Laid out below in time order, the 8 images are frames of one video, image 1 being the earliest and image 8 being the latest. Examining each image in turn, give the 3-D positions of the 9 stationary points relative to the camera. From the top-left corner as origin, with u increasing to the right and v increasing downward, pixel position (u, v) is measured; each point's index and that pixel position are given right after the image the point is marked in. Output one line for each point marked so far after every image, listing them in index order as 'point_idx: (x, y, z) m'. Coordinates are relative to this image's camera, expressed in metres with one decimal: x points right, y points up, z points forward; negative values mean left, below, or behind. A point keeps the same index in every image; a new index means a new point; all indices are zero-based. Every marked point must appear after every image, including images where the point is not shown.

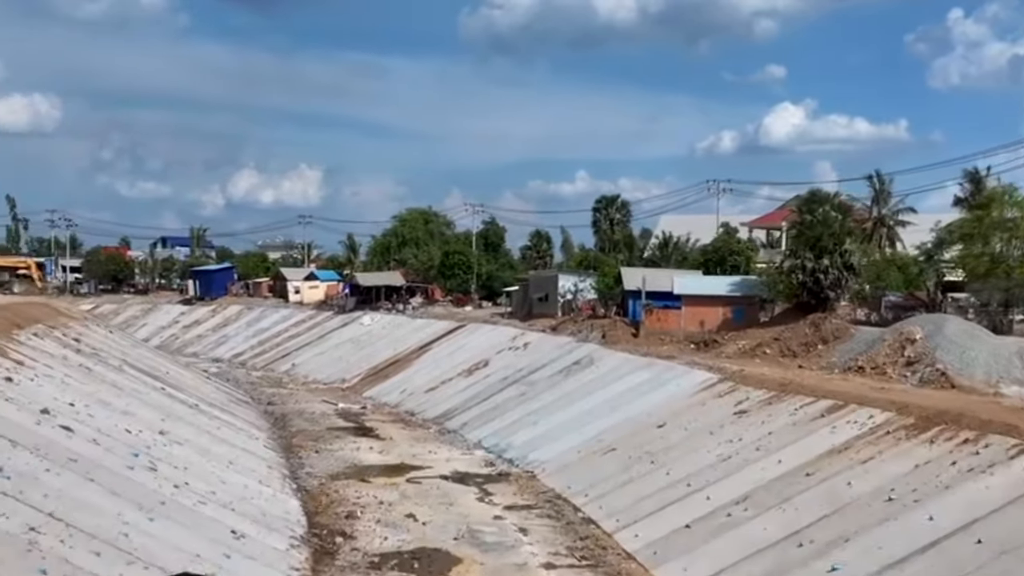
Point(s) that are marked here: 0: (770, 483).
0: (+4.0, -3.1, +19.8) m
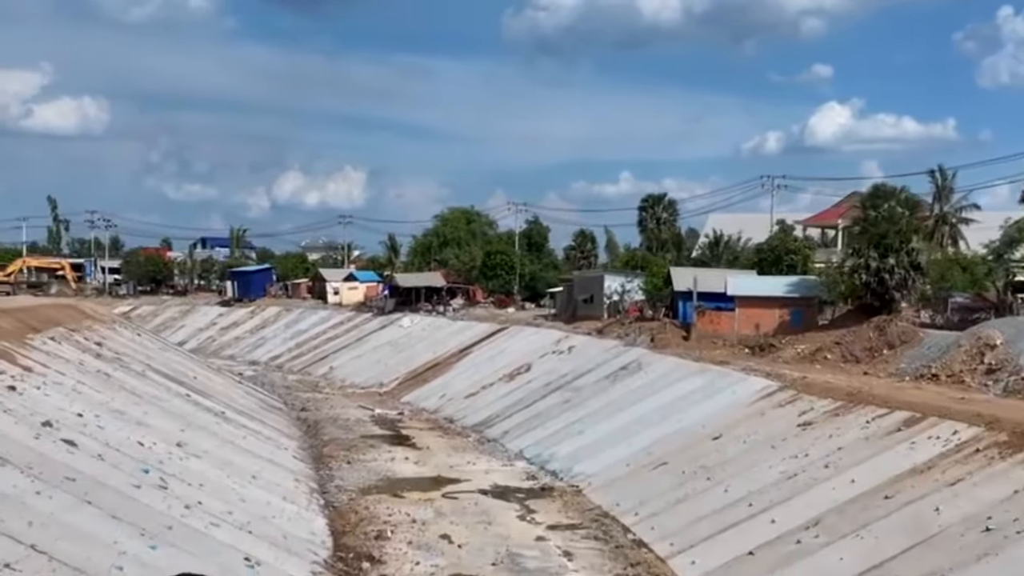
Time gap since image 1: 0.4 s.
0: (+4.7, -3.1, +17.8) m
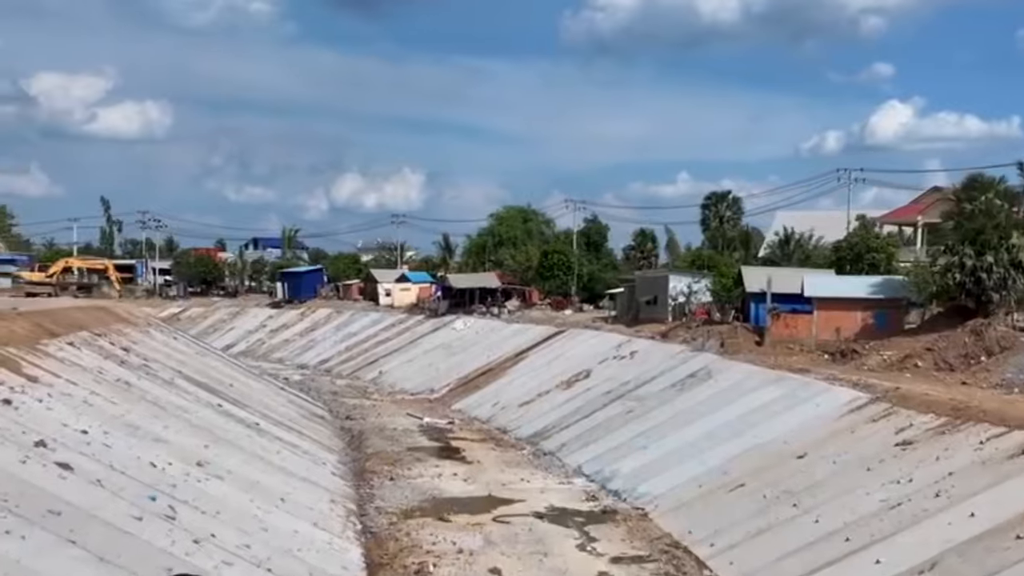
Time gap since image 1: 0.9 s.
0: (+5.4, -3.1, +15.0) m
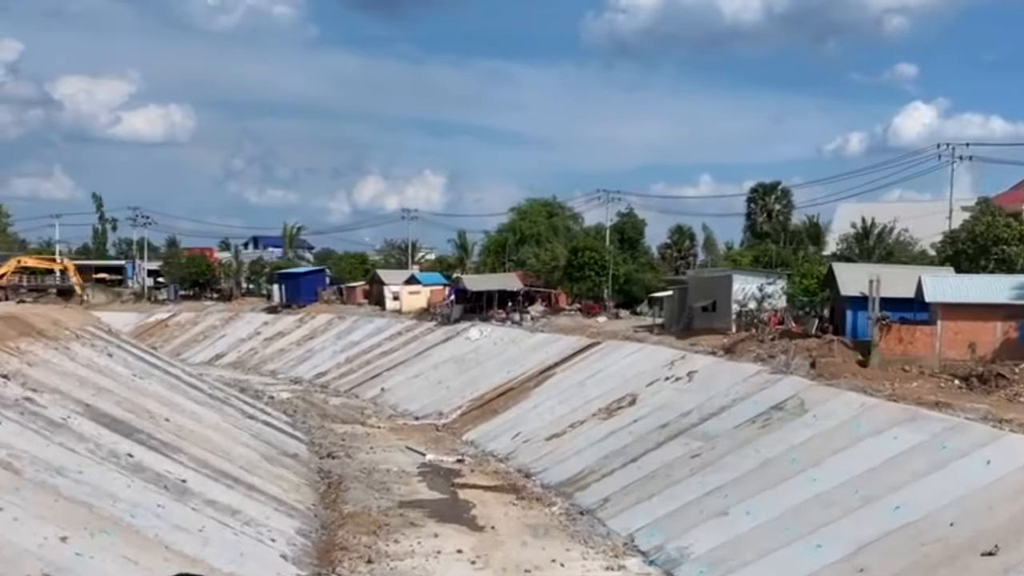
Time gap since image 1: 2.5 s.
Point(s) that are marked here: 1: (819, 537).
0: (+5.6, -3.1, +7.1) m
1: (+4.2, -3.4, +17.2) m
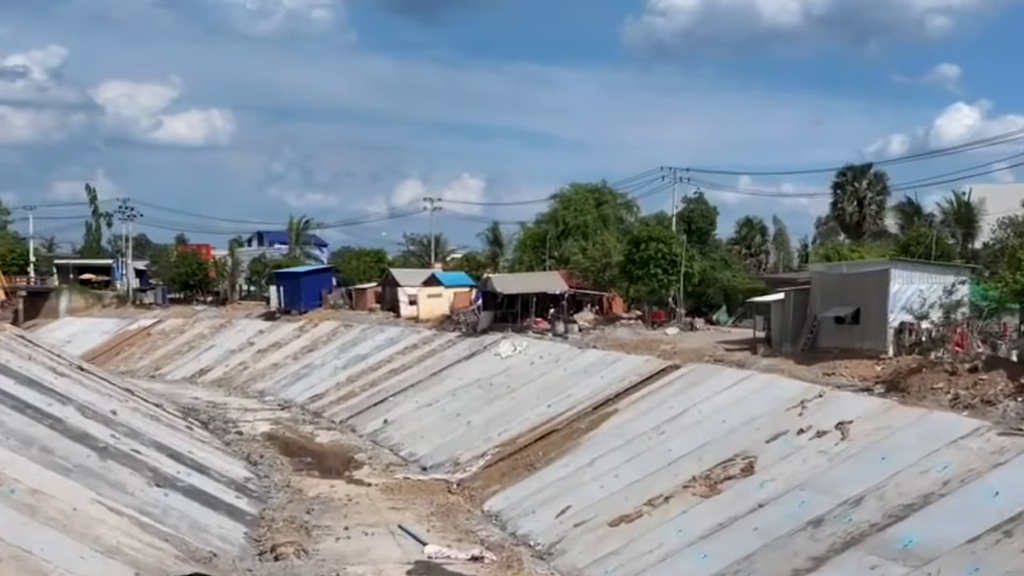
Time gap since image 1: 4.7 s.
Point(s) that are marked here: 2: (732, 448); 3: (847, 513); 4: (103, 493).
0: (+5.6, -3.0, -3.7) m
1: (+4.5, -3.4, +6.4) m
2: (+3.5, -2.5, +20.0) m
3: (+4.1, -2.7, +15.4) m
4: (-5.9, -2.9, +18.3) m
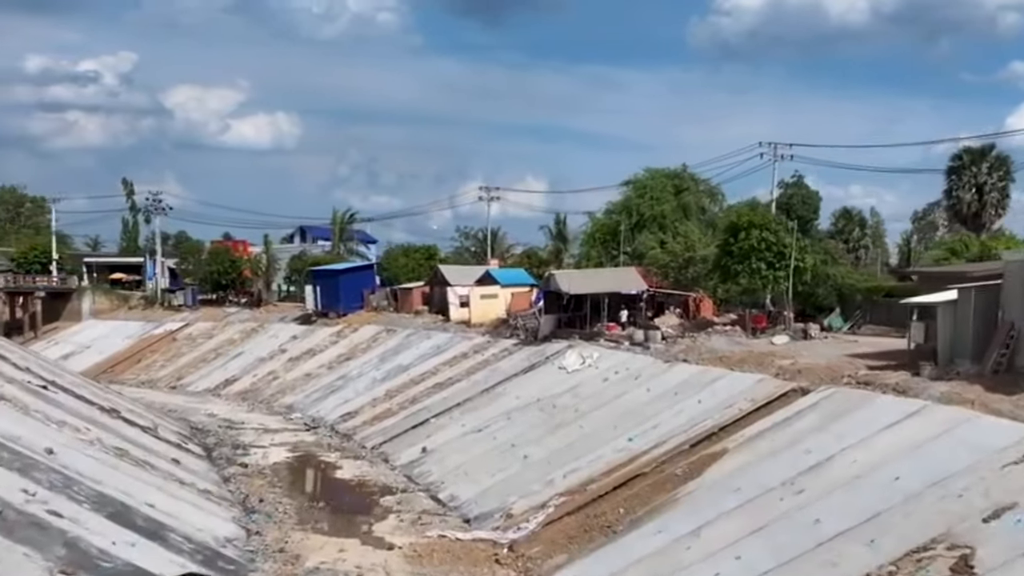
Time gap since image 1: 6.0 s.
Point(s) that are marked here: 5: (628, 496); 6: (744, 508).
0: (+5.1, -3.0, -10.8) m
1: (+4.6, -3.3, -0.6) m
2: (+4.2, -2.4, +13.0) m
3: (+4.6, -2.6, +8.4) m
4: (-5.2, -2.9, +11.9) m
5: (+1.8, -3.1, +19.2) m
6: (+3.0, -2.7, +16.3) m
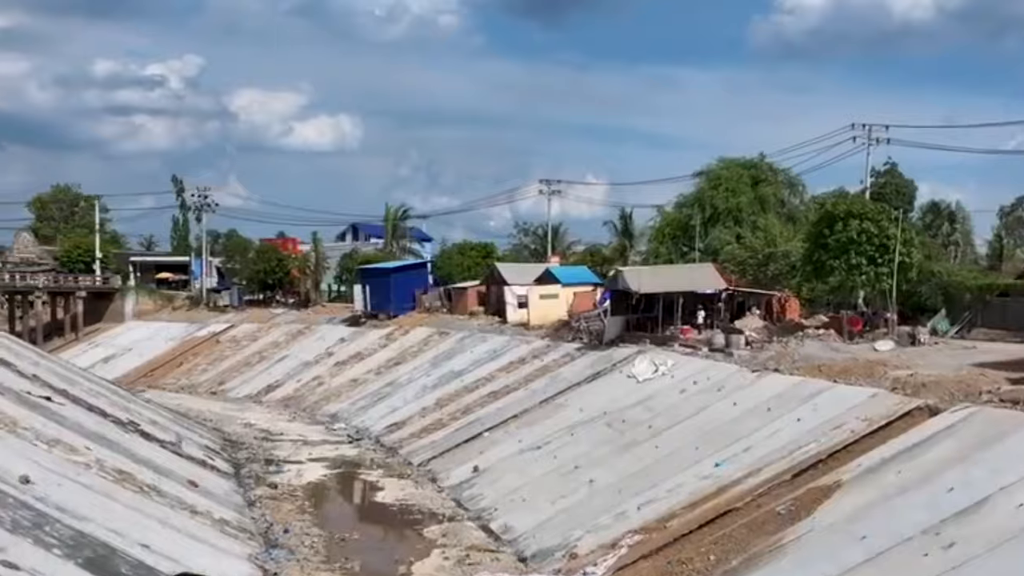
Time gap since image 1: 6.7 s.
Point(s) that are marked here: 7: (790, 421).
0: (+4.5, -2.9, -14.3) m
1: (+4.4, -3.2, -4.2) m
2: (+4.8, -2.4, +9.4) m
3: (+4.9, -2.5, +4.9) m
4: (-4.8, -2.8, +8.8) m
5: (+2.6, -3.1, +15.7) m
6: (+3.6, -2.7, +12.8) m
7: (+4.2, -2.0, +19.2) m
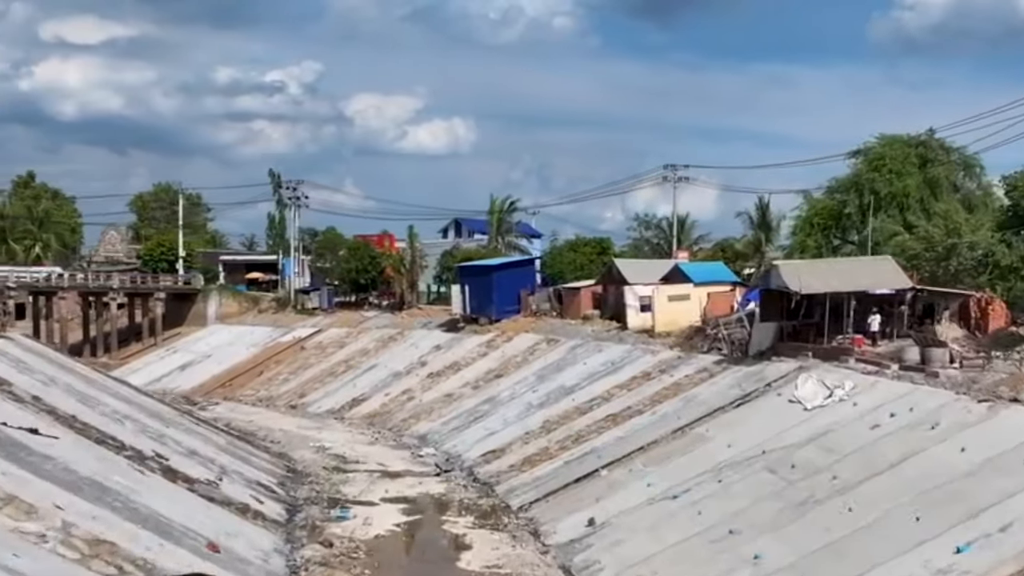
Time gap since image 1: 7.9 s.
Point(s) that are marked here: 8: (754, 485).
0: (+2.9, -2.8, -20.7) m
1: (+3.7, -3.1, -10.5) m
2: (+5.3, -2.3, +3.0) m
3: (+5.0, -2.5, -1.6) m
4: (-4.3, -2.8, +3.2) m
5: (+3.7, -3.0, +9.5) m
6: (+4.4, -2.6, +6.4) m
7: (+5.6, -1.9, +12.8) m
8: (+3.4, -2.7, +17.6) m
